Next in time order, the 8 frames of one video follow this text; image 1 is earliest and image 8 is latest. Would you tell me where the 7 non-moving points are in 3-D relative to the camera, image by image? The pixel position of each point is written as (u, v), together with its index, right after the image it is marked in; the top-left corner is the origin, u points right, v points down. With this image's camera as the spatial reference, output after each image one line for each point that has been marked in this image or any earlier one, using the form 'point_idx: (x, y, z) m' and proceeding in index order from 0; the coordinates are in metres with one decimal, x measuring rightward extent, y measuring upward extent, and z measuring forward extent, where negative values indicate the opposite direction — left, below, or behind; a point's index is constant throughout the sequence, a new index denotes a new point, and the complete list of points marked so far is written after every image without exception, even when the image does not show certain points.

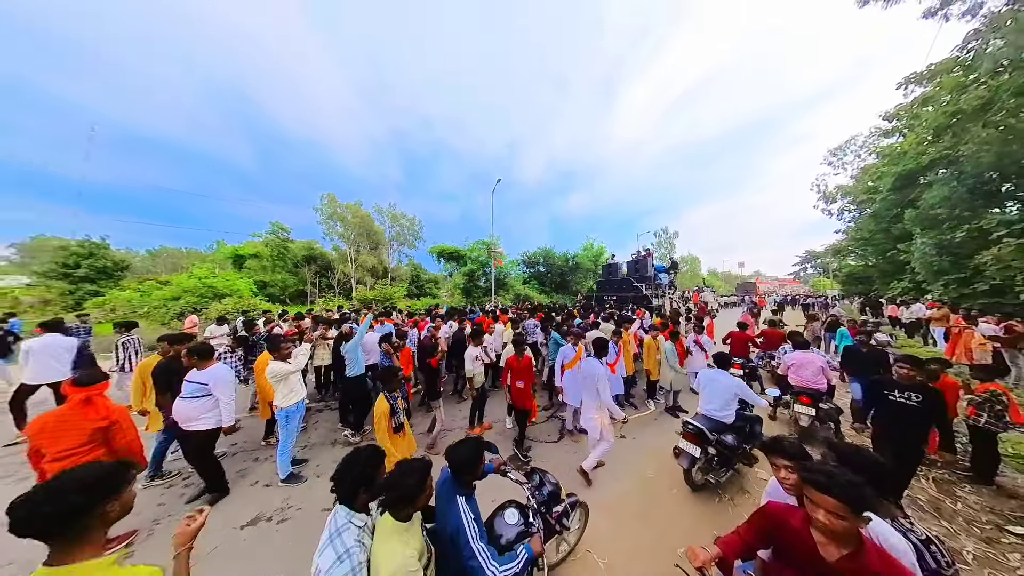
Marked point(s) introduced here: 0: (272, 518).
0: (-11.1, -9.5, +3.3) m
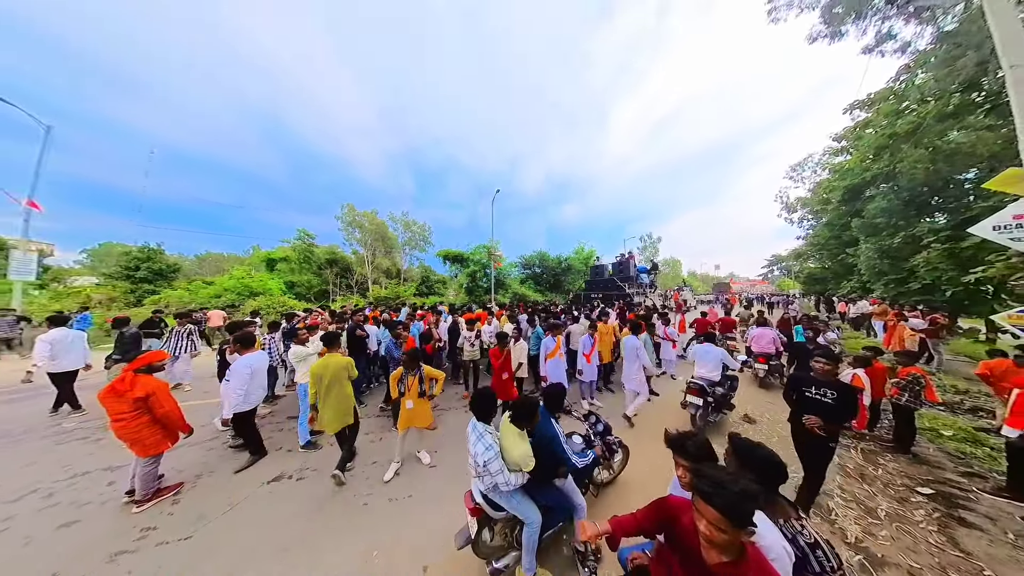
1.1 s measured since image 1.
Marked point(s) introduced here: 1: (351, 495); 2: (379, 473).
0: (-11.3, -9.5, +3.9) m
1: (-7.5, -9.6, +3.5) m
2: (-7.0, -9.6, +4.0) m
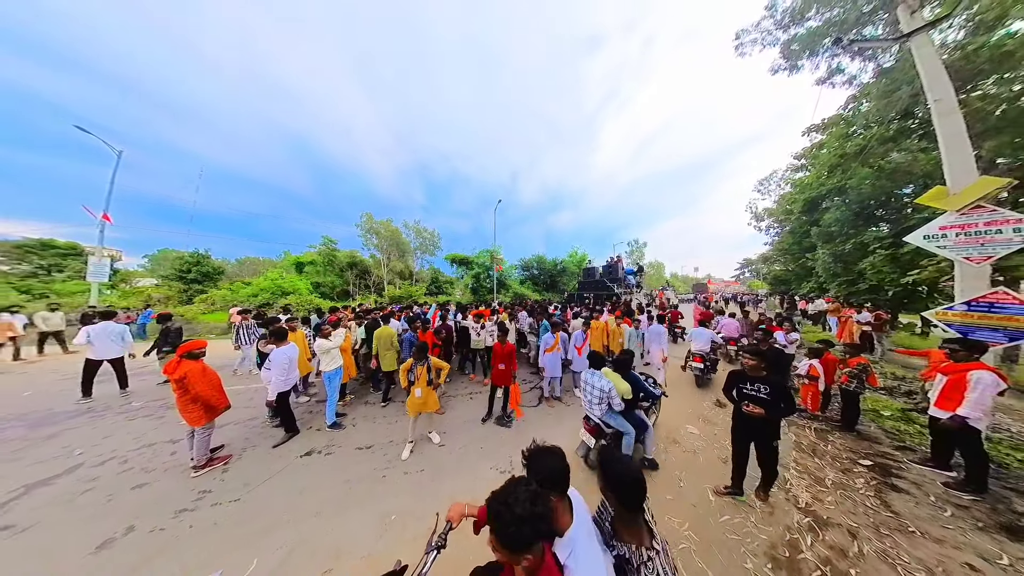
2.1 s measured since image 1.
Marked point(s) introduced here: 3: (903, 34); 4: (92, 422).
0: (-11.2, -9.5, +4.6) m
1: (-7.5, -9.6, +4.2) m
2: (-7.0, -9.6, +4.7) m
3: (+16.6, +10.9, +3.5) m
4: (-27.3, -8.7, +5.2) m
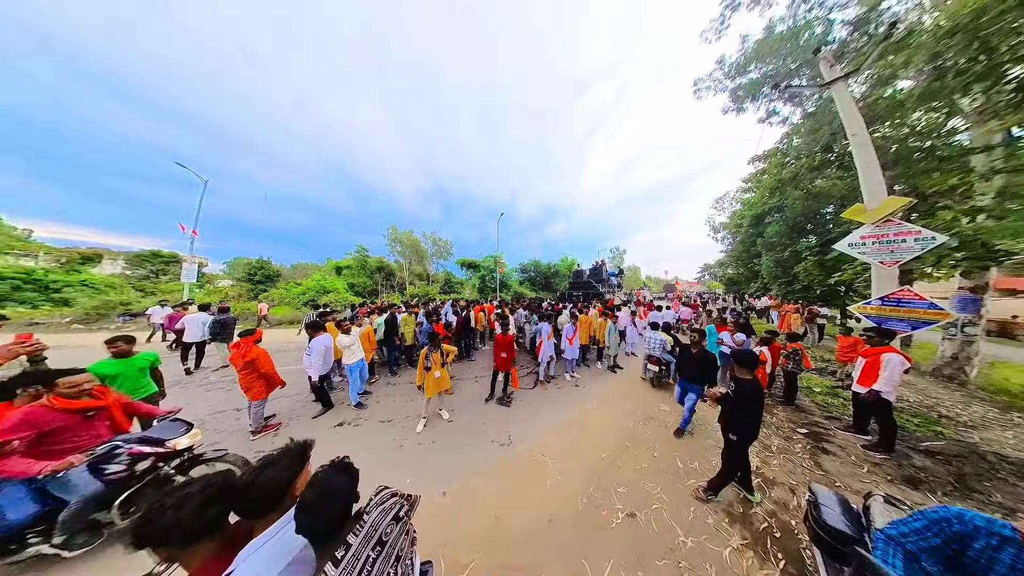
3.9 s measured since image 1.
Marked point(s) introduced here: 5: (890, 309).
0: (-11.3, -9.4, +5.8) m
1: (-7.5, -9.6, +5.3) m
2: (-7.0, -9.5, +5.8) m
3: (+16.6, +10.9, +4.4) m
4: (-27.3, -8.6, +6.7) m
5: (+17.5, -1.0, +3.8) m
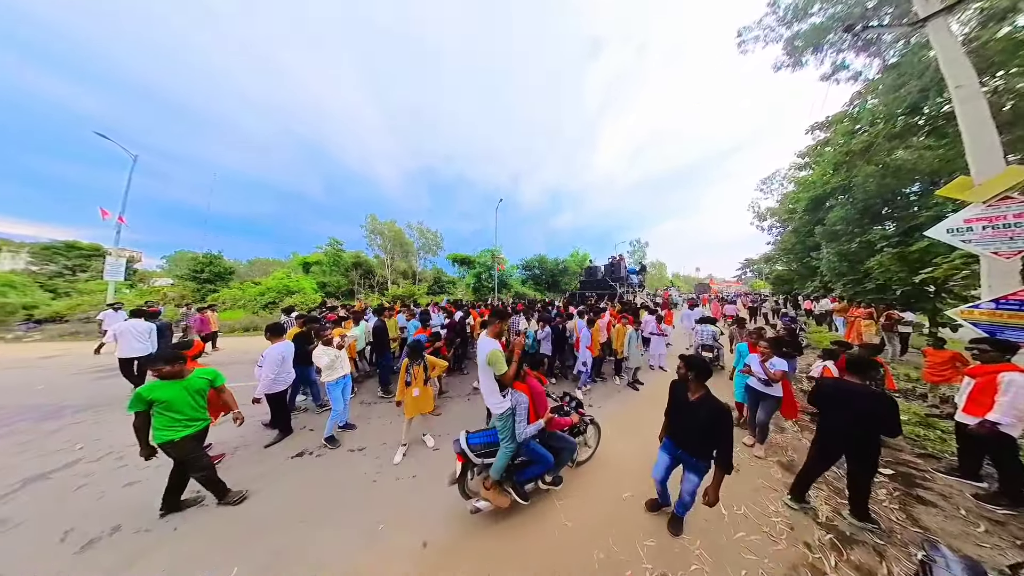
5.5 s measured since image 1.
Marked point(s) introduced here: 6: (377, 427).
0: (-11.2, -9.4, +4.7) m
1: (-7.5, -9.5, +4.2) m
2: (-6.9, -9.5, +4.8) m
3: (+16.7, +10.9, +3.4) m
4: (-27.2, -8.6, +5.4) m
5: (+17.6, -0.9, +2.9) m
6: (-8.9, -9.4, +5.5) m
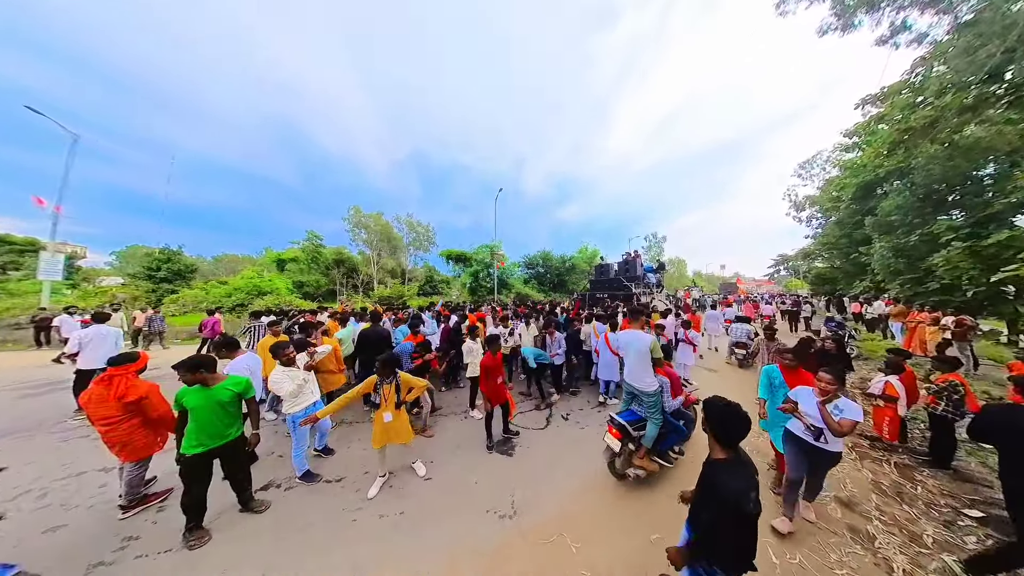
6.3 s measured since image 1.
0: (-11.1, -9.5, +4.0) m
1: (-7.4, -9.6, +3.6) m
2: (-6.9, -9.5, +4.1) m
3: (+16.8, +10.9, +2.9) m
4: (-27.1, -8.7, +4.6) m
5: (+17.7, -1.0, +2.4) m
6: (-8.8, -9.4, +4.8) m
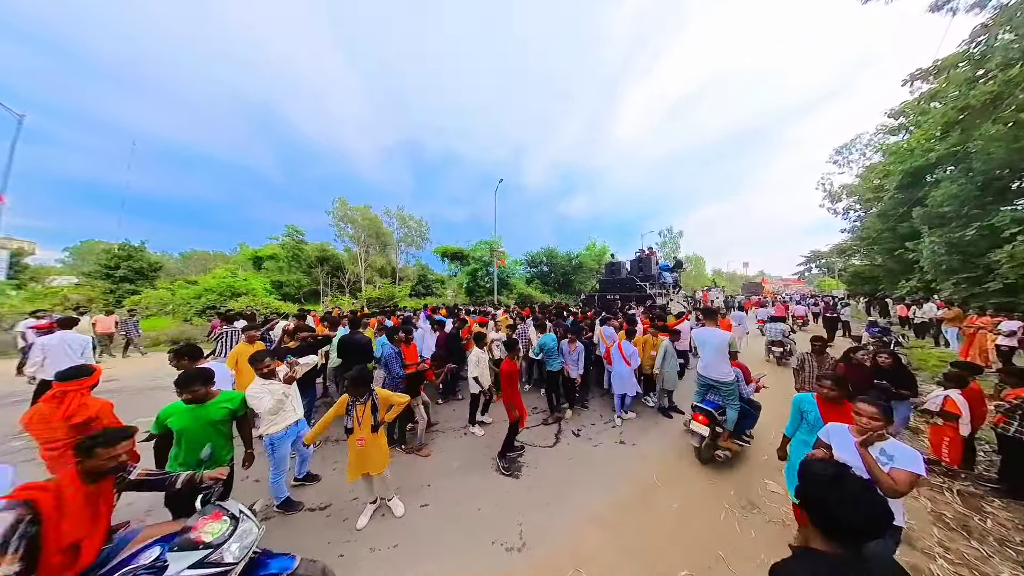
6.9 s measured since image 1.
0: (-11.0, -9.5, +3.6) m
1: (-7.3, -9.6, +3.1) m
2: (-6.8, -9.6, +3.6) m
3: (+16.8, +10.9, +2.5) m
4: (-27.1, -8.7, +4.1) m
5: (+17.8, -1.0, +2.0) m
6: (-8.8, -9.4, +4.4) m
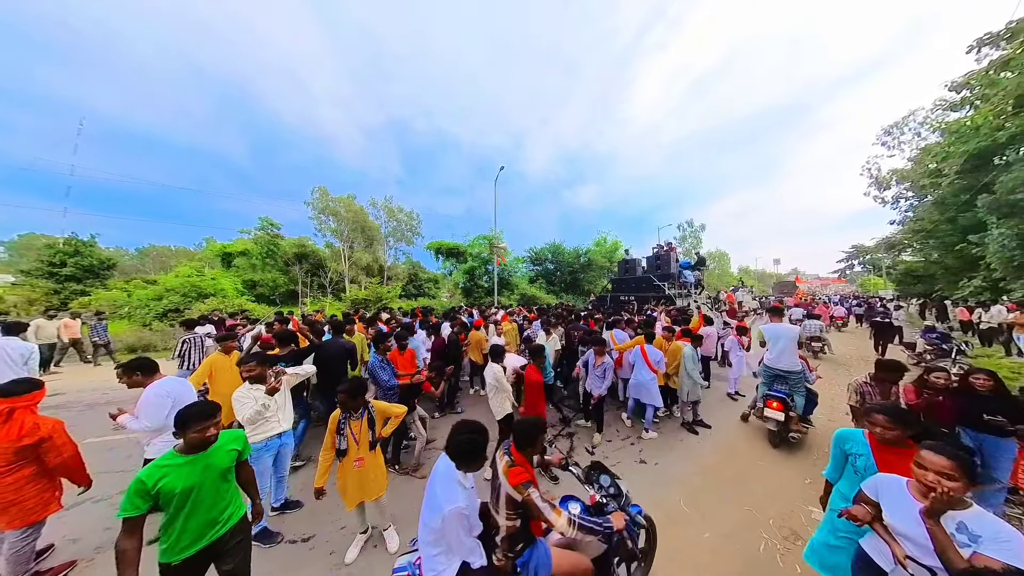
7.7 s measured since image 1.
0: (-11.0, -9.5, +3.0) m
1: (-7.2, -9.6, +2.6) m
2: (-6.7, -9.6, +3.1) m
3: (+16.9, +10.9, +2.1) m
4: (-27.0, -8.7, +3.5) m
5: (+17.9, -1.0, +1.6) m
6: (-8.7, -9.4, +3.9) m
